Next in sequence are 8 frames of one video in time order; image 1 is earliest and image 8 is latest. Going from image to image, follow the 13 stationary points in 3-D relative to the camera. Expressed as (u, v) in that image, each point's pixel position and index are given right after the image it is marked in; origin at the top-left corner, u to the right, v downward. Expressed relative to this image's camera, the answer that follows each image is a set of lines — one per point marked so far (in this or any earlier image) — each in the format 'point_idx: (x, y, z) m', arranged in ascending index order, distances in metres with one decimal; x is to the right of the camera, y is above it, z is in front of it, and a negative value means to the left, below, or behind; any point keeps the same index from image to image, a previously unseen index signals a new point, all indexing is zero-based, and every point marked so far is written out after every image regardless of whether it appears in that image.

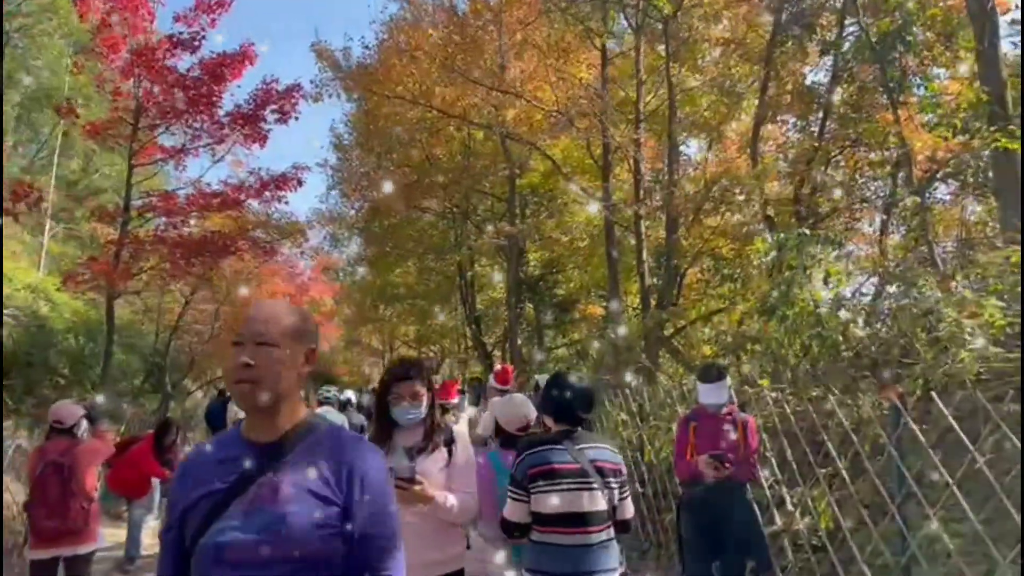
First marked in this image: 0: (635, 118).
0: (+1.8, +2.5, +12.3) m
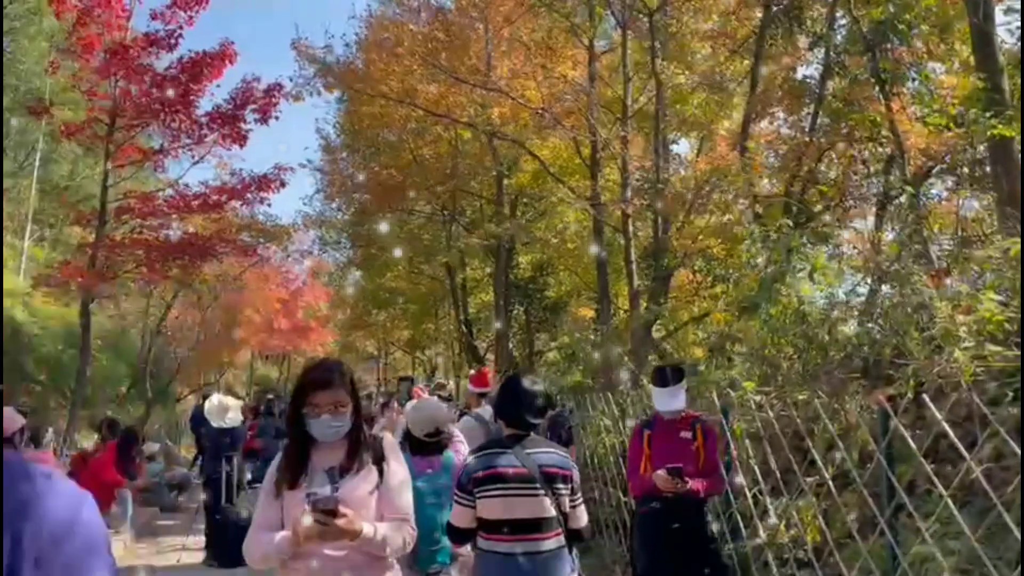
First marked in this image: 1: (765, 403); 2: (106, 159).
0: (+1.6, +2.4, +12.0) m
1: (+1.8, -0.8, +5.9) m
2: (-5.6, +1.8, +11.7) m
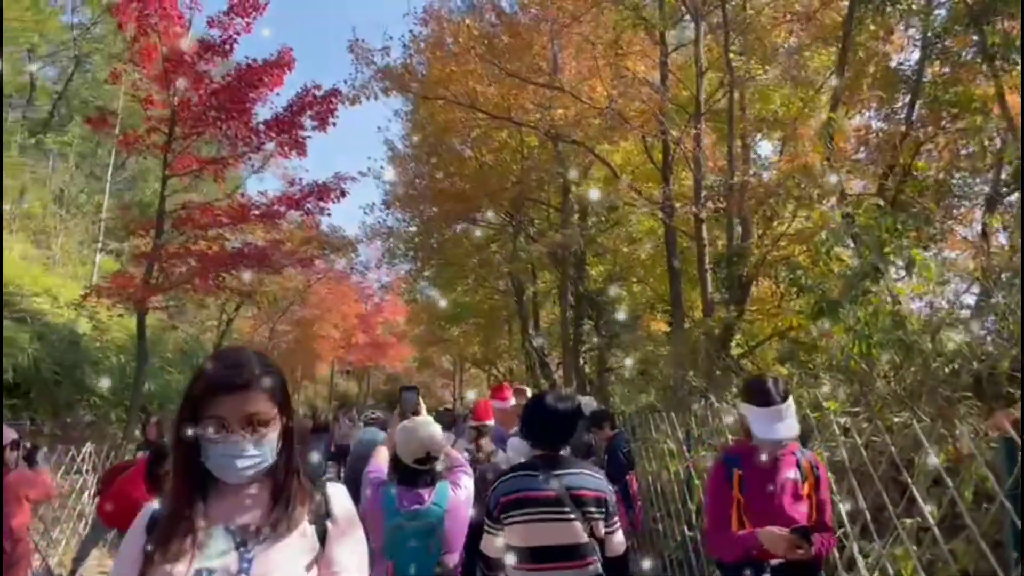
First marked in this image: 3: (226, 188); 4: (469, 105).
0: (+2.4, +2.3, +11.2) m
1: (+2.0, -0.8, +5.1) m
2: (-4.7, +1.6, +11.5) m
3: (-4.4, +1.5, +13.0) m
4: (-0.6, +2.5, +11.7) m
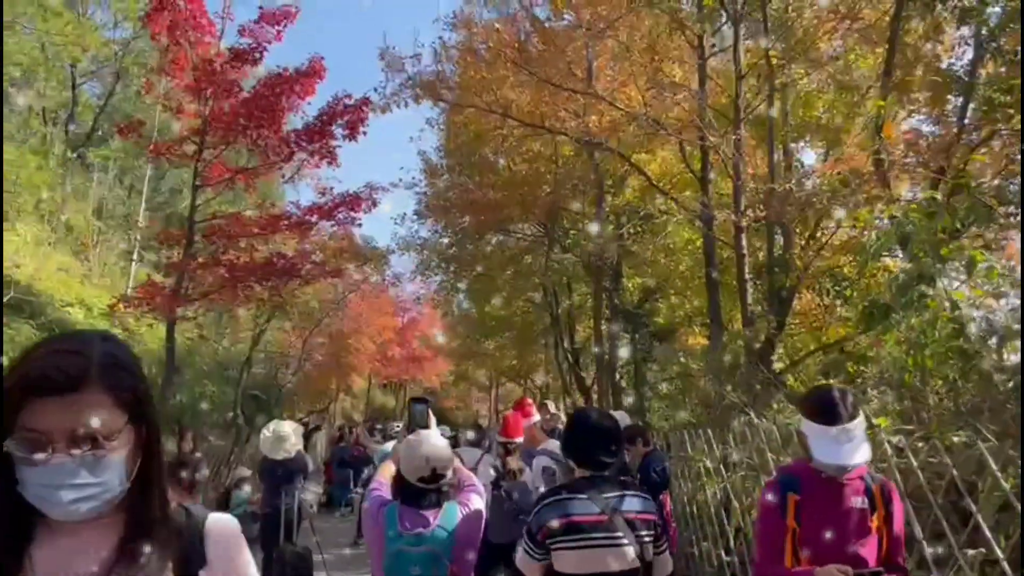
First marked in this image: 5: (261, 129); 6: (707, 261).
0: (+2.8, +2.1, +10.8) m
1: (+2.2, -0.9, +4.7) m
2: (-4.3, +1.5, +11.5) m
3: (-3.9, +1.4, +13.0) m
4: (-0.2, +2.4, +11.5) m
5: (-3.3, +2.1, +11.1) m
6: (+2.7, +0.4, +11.7) m
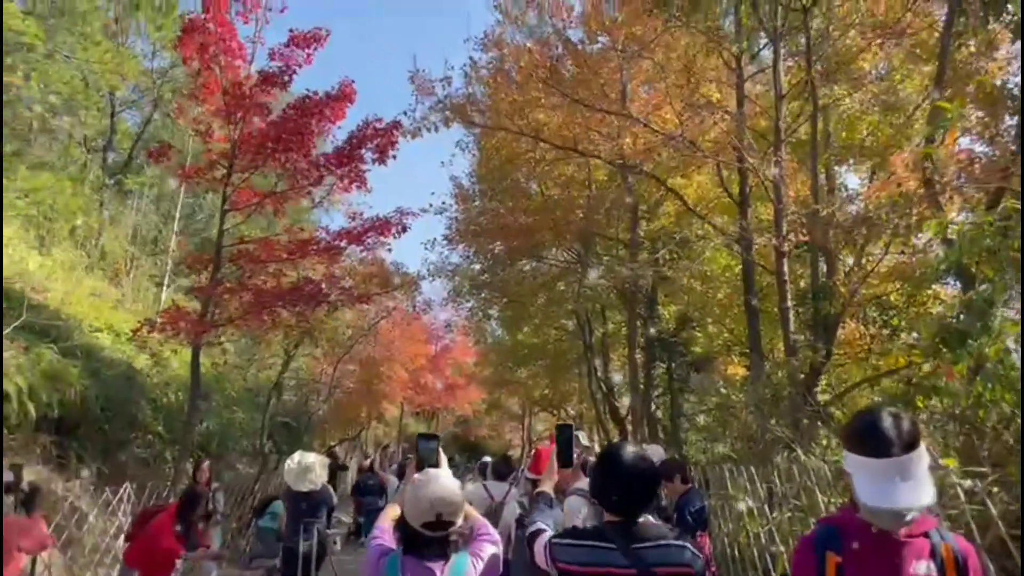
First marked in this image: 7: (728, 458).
0: (+3.2, +1.8, +10.4) m
1: (+2.3, -1.0, +4.2) m
2: (-3.8, +1.1, +11.4) m
3: (-3.4, +1.0, +12.8) m
4: (+0.3, +2.0, +11.2) m
5: (-2.9, +1.7, +11.0) m
6: (+3.1, 0.0, +11.3) m
7: (+2.6, -2.0, +10.2) m
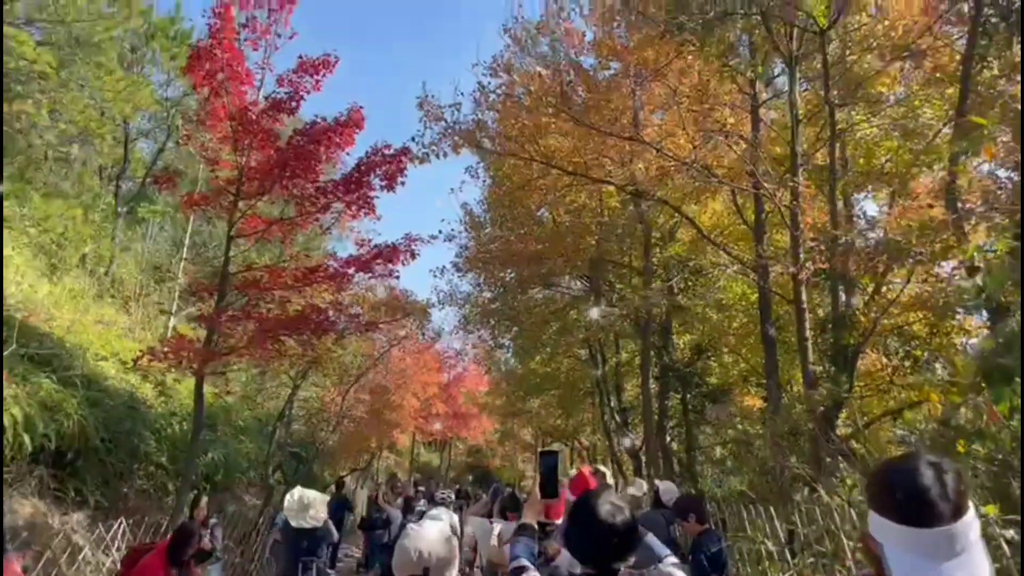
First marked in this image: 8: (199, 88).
0: (+3.3, +1.4, +10.2) m
1: (+2.3, -1.1, +3.9) m
2: (-3.7, +0.8, +11.2) m
3: (-3.2, +0.6, +12.7) m
4: (+0.4, +1.6, +11.0) m
5: (-2.7, +1.4, +10.8) m
6: (+3.2, -0.4, +10.9) m
7: (+2.7, -2.4, +9.9) m
8: (-4.1, +2.6, +11.3) m
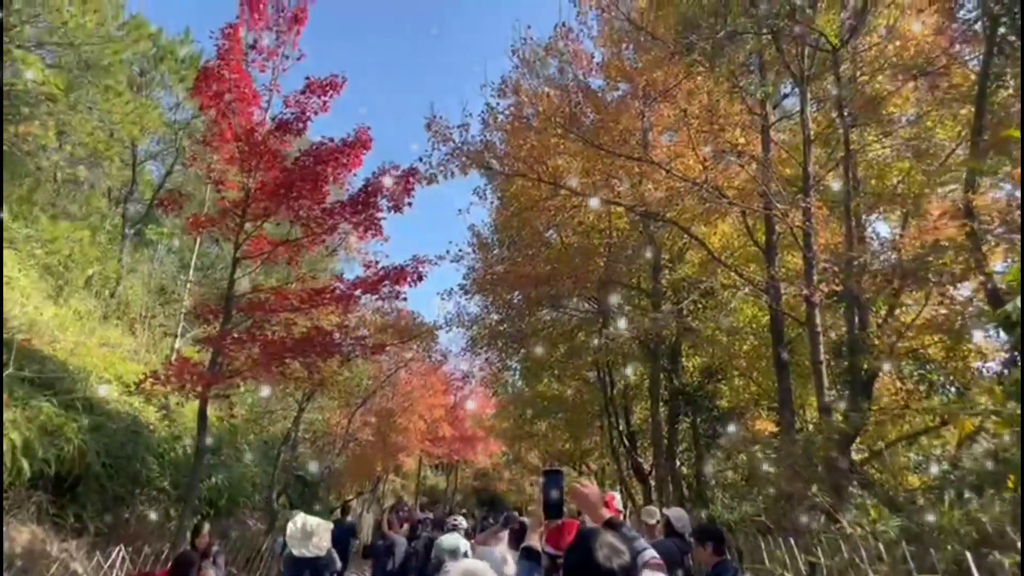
0: (+3.4, +1.2, +10.0) m
1: (+2.3, -1.2, +3.7) m
2: (-3.6, +0.5, +11.1) m
3: (-3.1, +0.2, +12.6) m
4: (+0.5, +1.3, +10.9) m
5: (-2.6, +1.1, +10.8) m
6: (+3.3, -0.7, +10.8) m
7: (+2.8, -2.6, +9.7) m
8: (-4.0, +2.4, +11.3) m
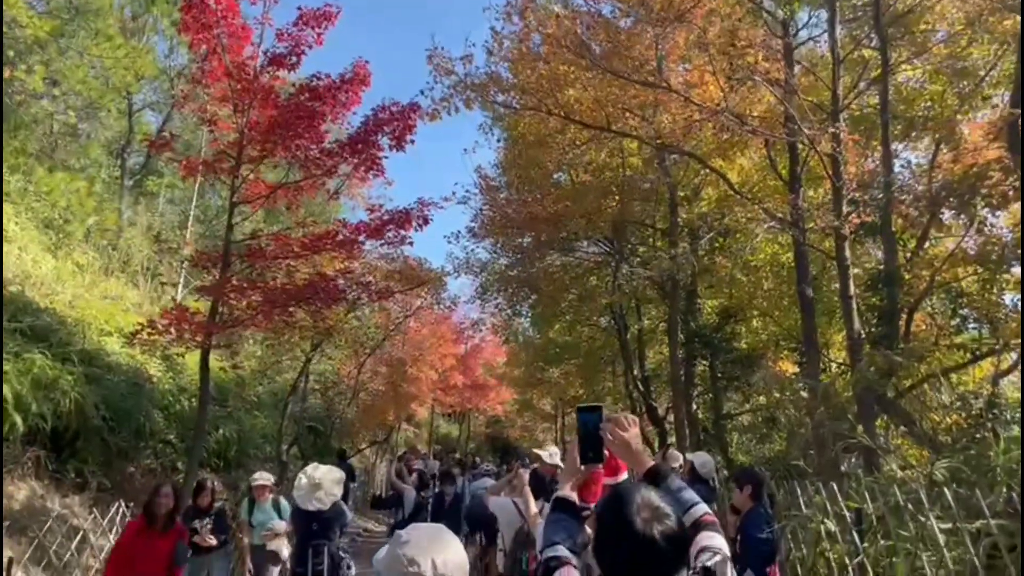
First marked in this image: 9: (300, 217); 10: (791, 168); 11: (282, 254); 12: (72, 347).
0: (+3.5, +1.9, +9.5) m
1: (+2.4, -0.9, +3.3) m
2: (-3.5, +1.2, +10.6) m
3: (-3.0, +1.0, +12.1) m
4: (+0.6, +2.1, +10.3) m
5: (-2.5, +1.8, +10.2) m
6: (+3.5, +0.1, +10.3) m
7: (+2.9, -1.9, +9.3) m
8: (-3.9, +3.0, +10.7) m
9: (-3.0, +1.0, +12.0) m
10: (+3.3, +1.4, +10.2) m
11: (-2.9, +0.4, +10.8) m
12: (-5.3, -0.7, +10.4) m
